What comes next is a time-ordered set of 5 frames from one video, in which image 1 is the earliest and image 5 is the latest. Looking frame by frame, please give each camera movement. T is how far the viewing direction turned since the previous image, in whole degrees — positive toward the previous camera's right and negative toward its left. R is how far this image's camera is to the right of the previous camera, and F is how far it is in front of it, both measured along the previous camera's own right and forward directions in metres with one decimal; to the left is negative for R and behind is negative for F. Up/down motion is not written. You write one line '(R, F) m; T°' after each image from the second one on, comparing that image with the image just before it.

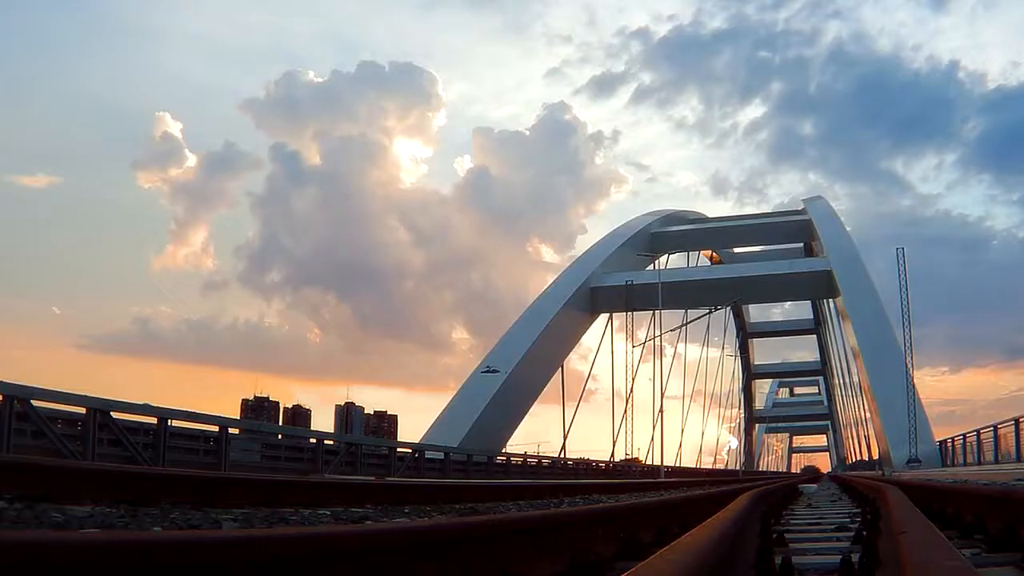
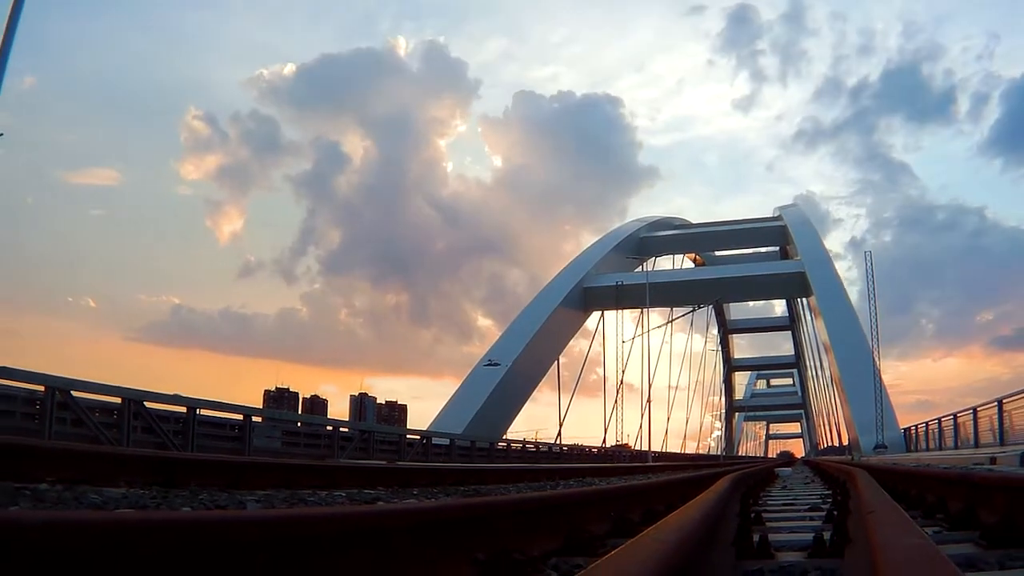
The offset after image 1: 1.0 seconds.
(+0.1, -0.4) m; -1°
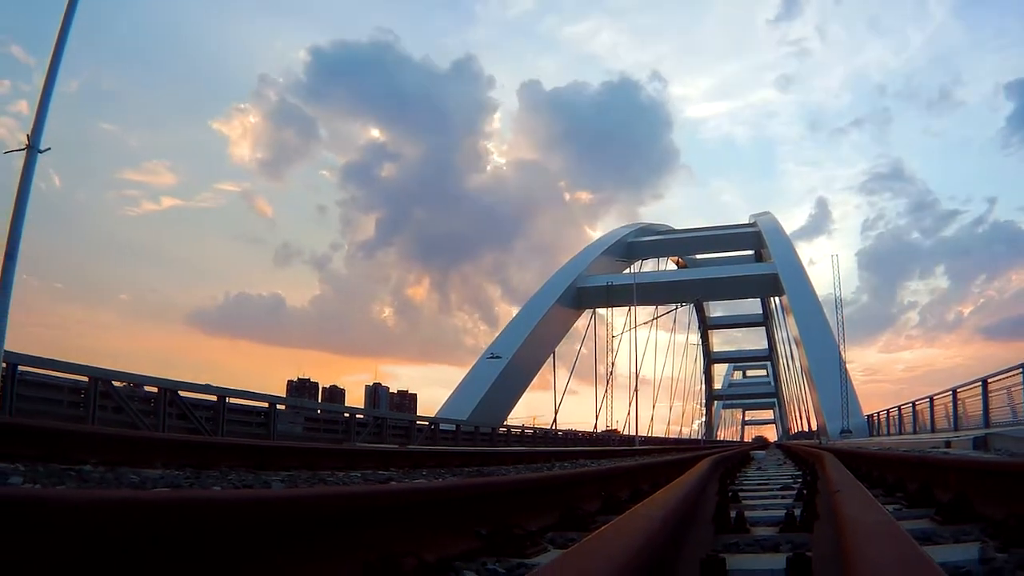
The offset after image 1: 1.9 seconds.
(+0.1, -0.5) m; -1°
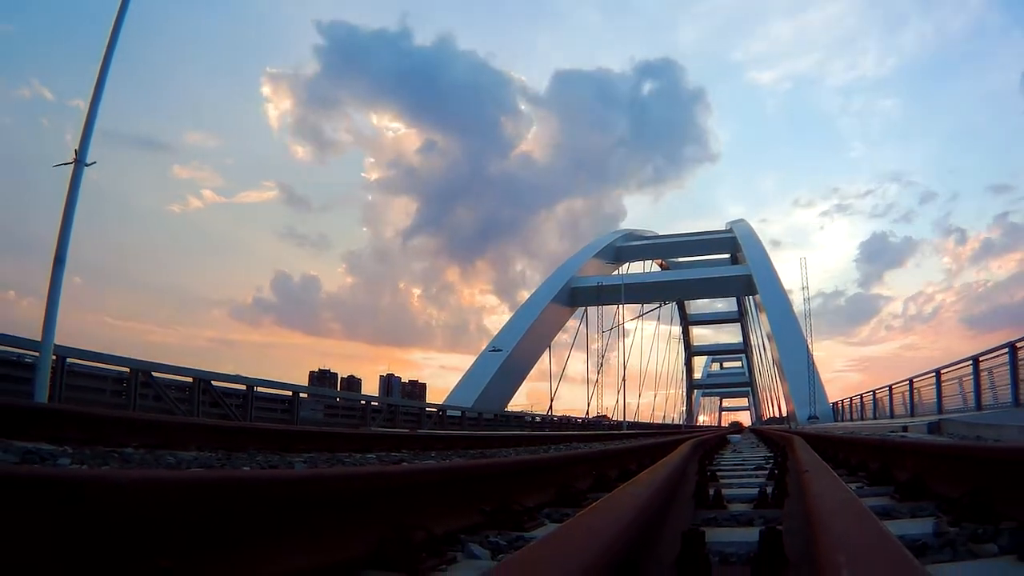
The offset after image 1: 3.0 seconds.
(+0.1, -0.5) m; -1°
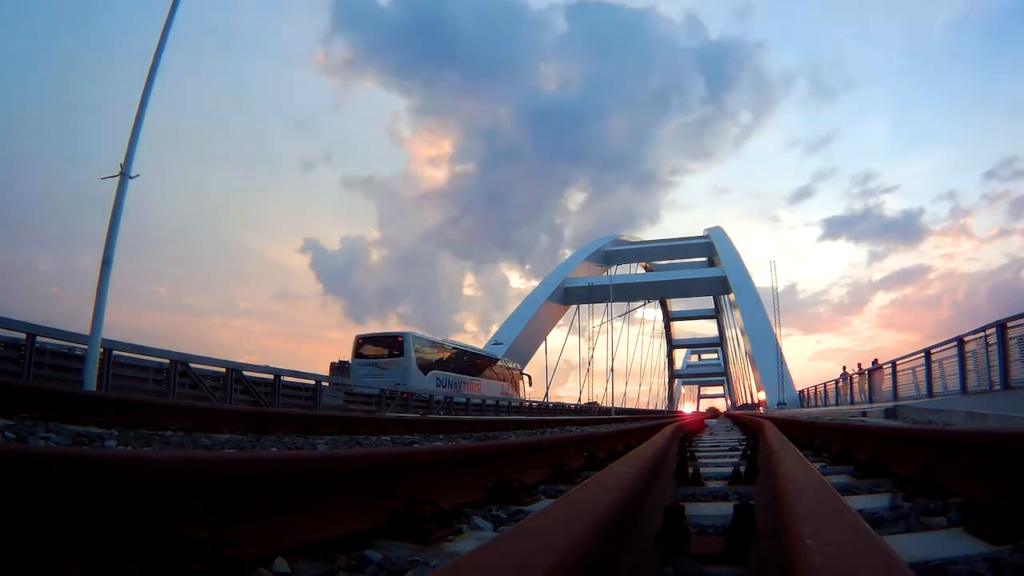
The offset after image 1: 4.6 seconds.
(+0.1, -0.6) m; -1°
